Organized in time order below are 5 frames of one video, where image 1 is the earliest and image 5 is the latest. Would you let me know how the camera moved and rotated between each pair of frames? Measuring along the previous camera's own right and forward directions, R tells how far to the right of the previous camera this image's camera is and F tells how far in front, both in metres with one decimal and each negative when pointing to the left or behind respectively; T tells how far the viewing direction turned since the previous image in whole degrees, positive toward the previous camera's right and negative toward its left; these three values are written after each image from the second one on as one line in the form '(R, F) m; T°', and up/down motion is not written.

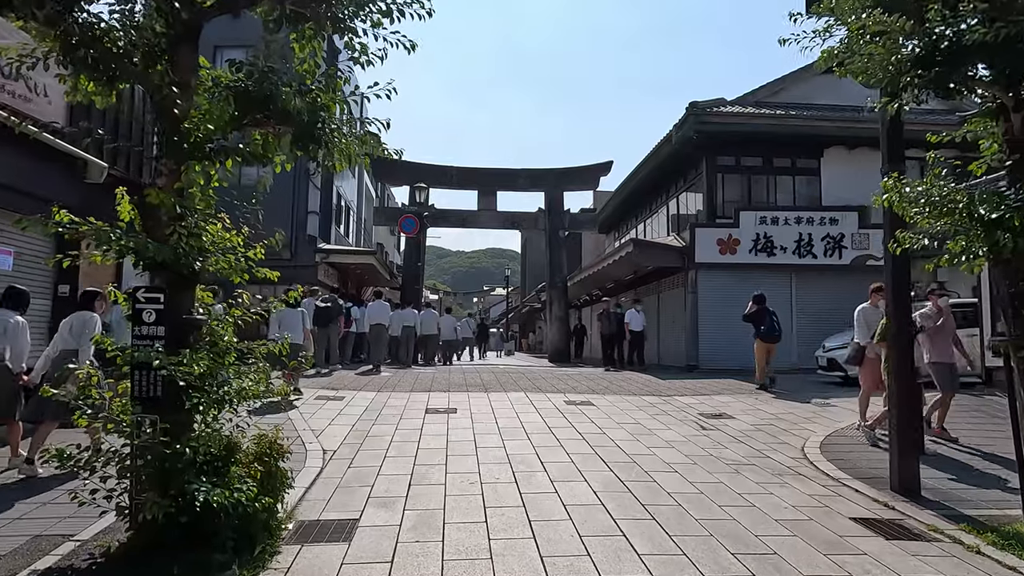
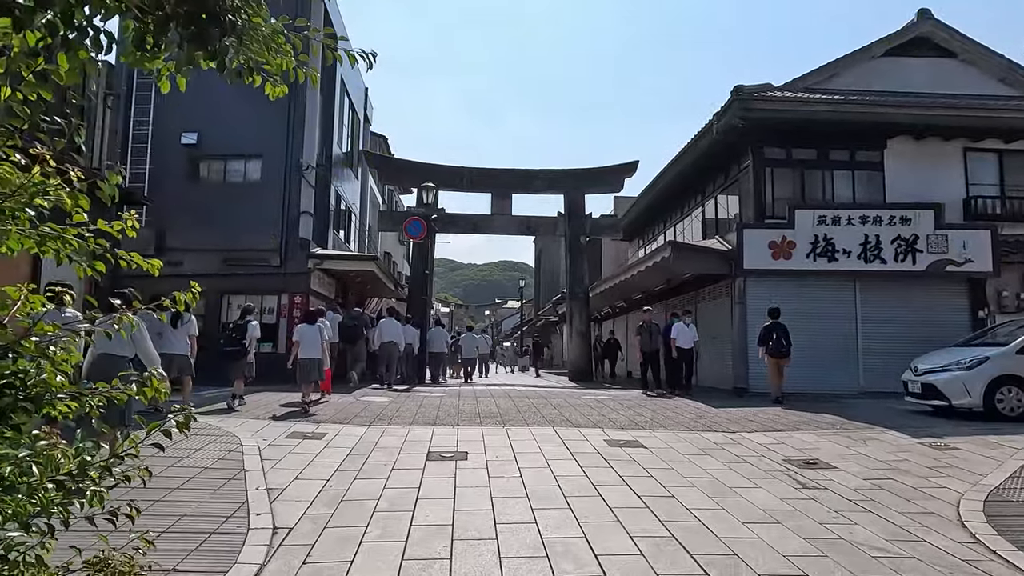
(-0.2, +2.2) m; -1°
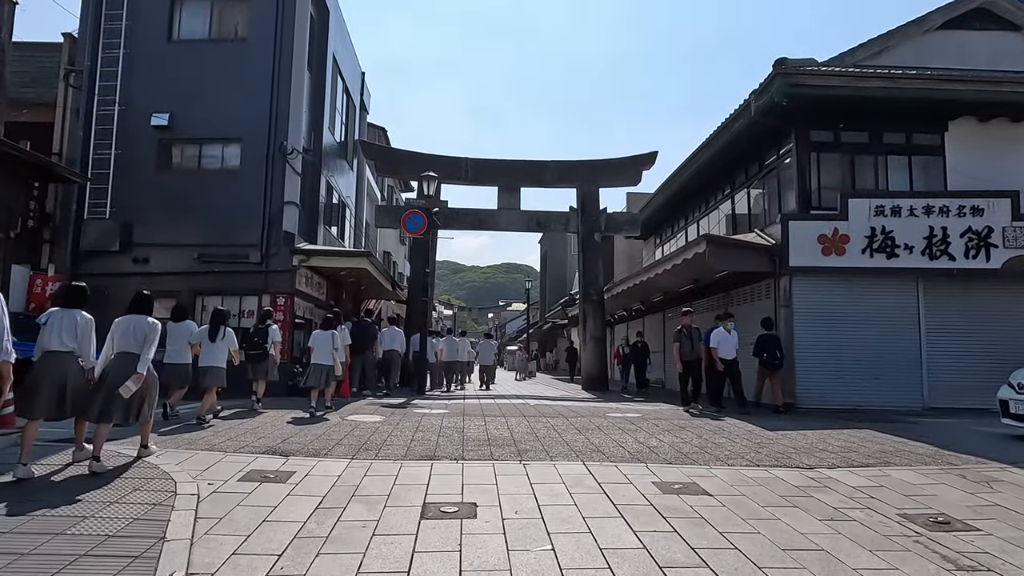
(-0.2, +1.8) m; 0°
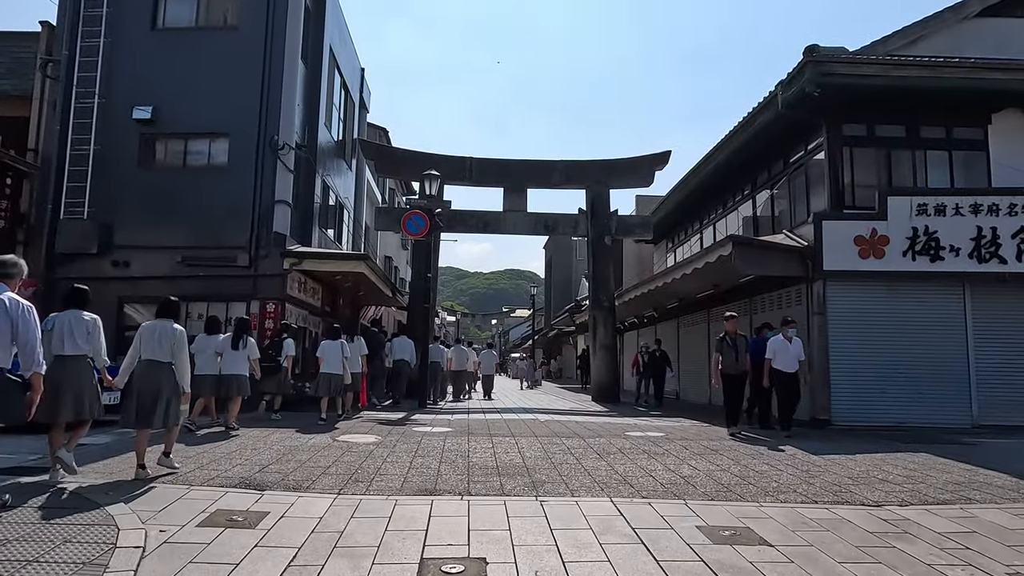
(-0.1, +1.0) m; 0°
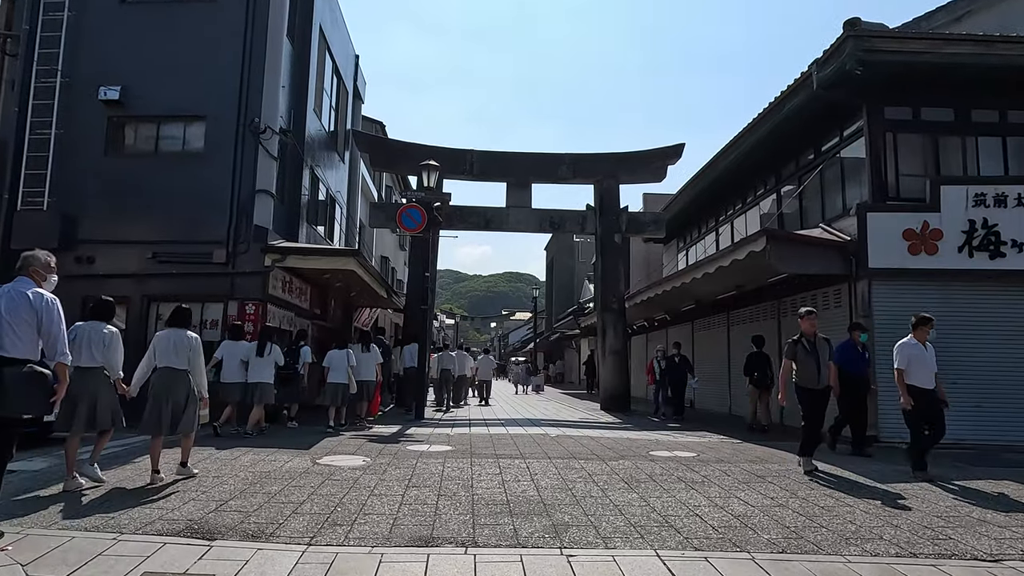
(-0.1, +1.3) m; 0°
